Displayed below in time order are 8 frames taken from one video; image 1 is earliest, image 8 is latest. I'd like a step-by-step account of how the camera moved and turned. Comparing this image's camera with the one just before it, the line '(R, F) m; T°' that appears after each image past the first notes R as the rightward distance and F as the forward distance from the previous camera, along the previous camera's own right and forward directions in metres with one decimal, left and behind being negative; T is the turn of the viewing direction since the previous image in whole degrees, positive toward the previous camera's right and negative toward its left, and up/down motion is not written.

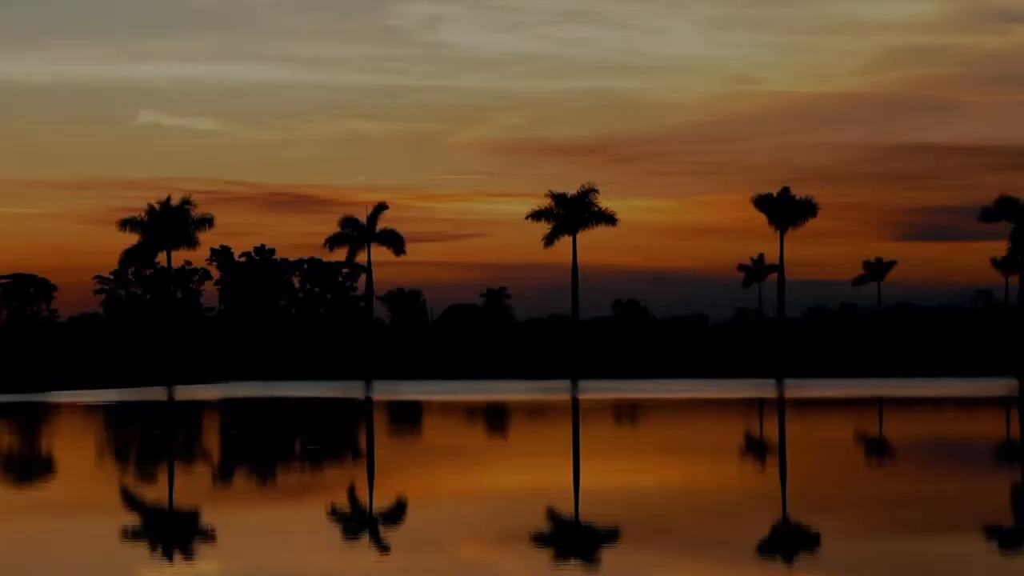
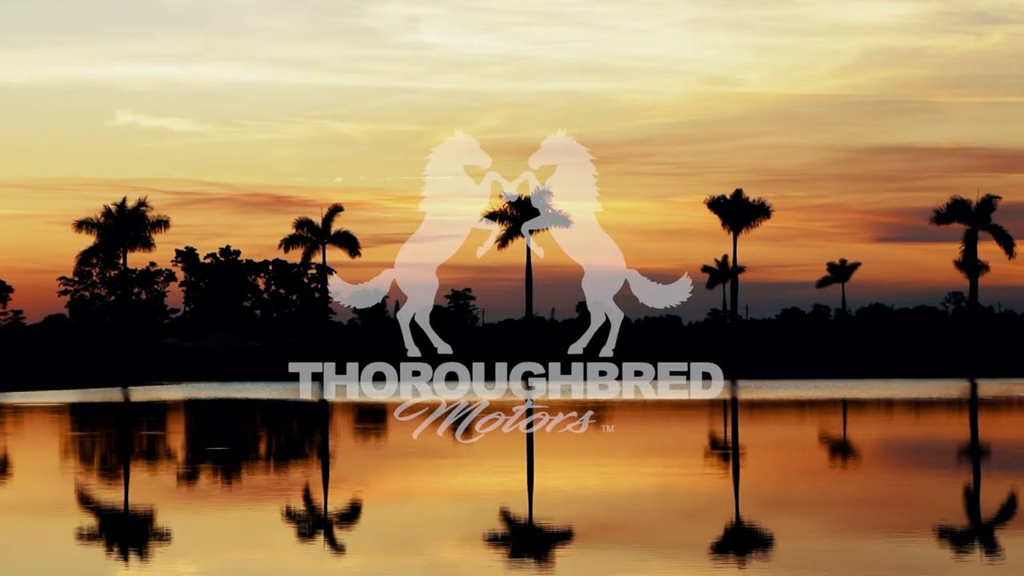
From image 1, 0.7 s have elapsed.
(+0.5, 0.0) m; 0°
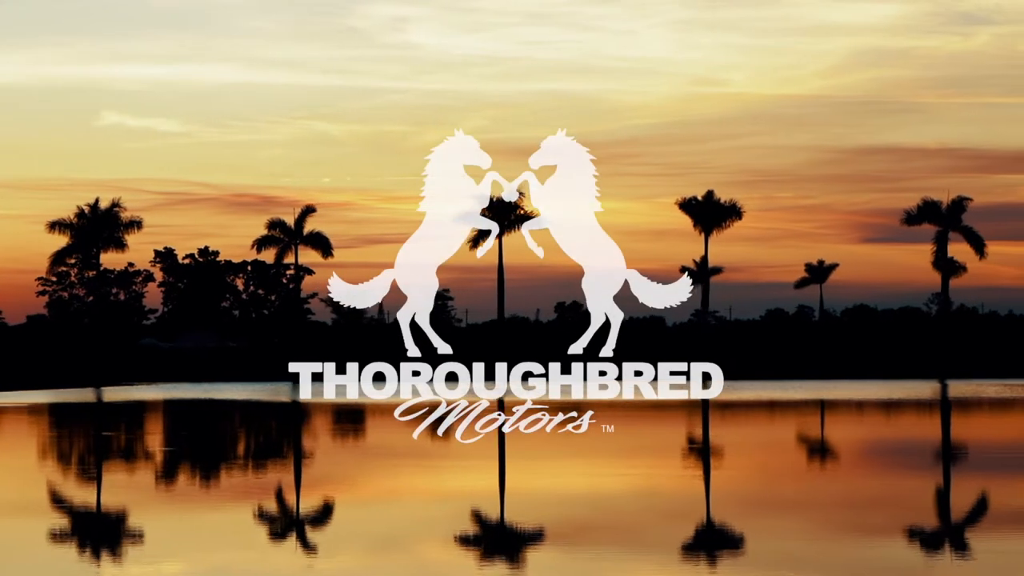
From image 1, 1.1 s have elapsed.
(+0.3, 0.0) m; 0°
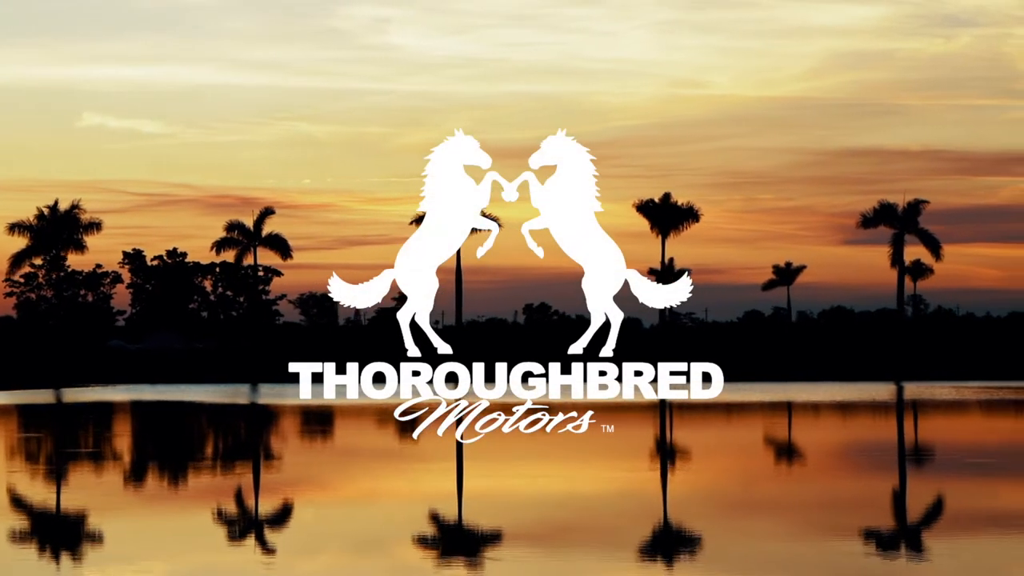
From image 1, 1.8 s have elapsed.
(+0.5, 0.0) m; 0°
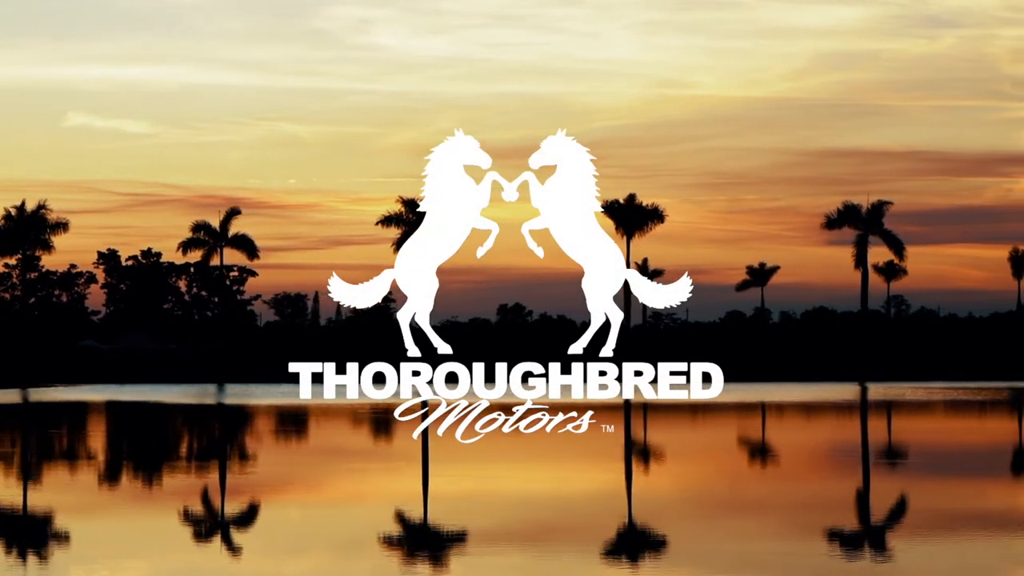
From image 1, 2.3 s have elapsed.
(+0.4, 0.0) m; 0°
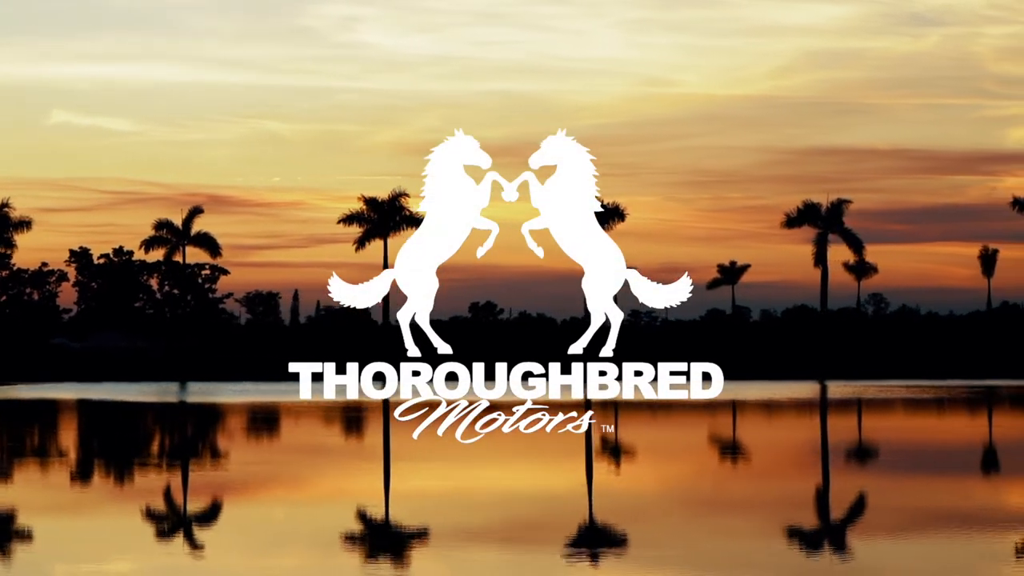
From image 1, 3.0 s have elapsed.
(+0.5, 0.0) m; 0°
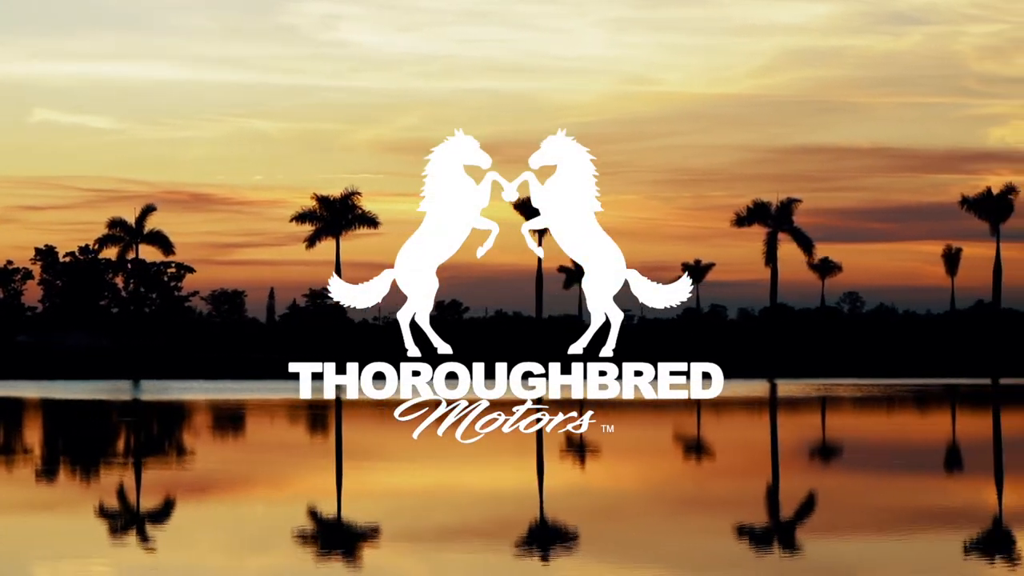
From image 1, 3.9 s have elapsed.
(+0.6, 0.0) m; 0°
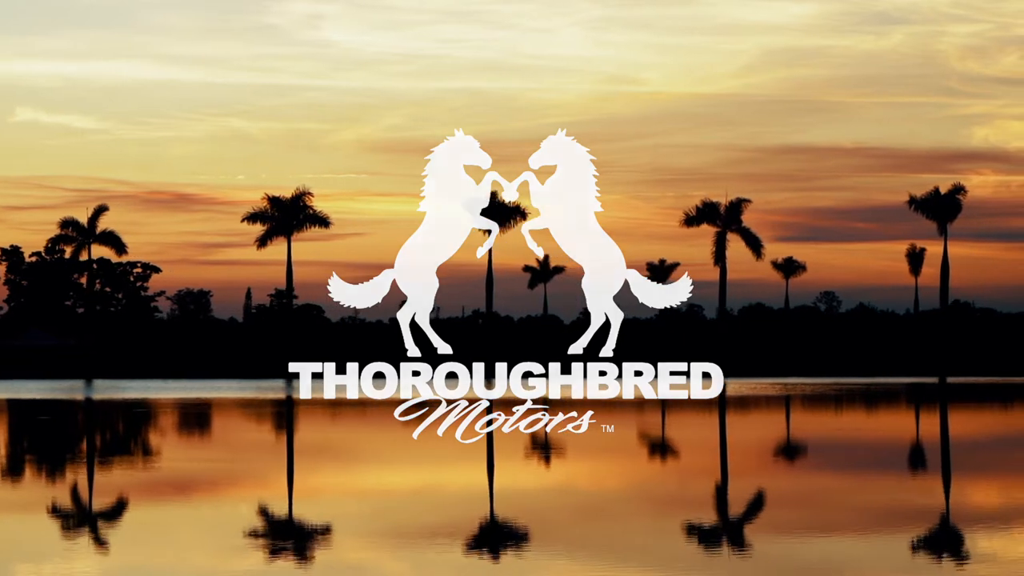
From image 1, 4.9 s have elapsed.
(+0.6, 0.0) m; 0°
